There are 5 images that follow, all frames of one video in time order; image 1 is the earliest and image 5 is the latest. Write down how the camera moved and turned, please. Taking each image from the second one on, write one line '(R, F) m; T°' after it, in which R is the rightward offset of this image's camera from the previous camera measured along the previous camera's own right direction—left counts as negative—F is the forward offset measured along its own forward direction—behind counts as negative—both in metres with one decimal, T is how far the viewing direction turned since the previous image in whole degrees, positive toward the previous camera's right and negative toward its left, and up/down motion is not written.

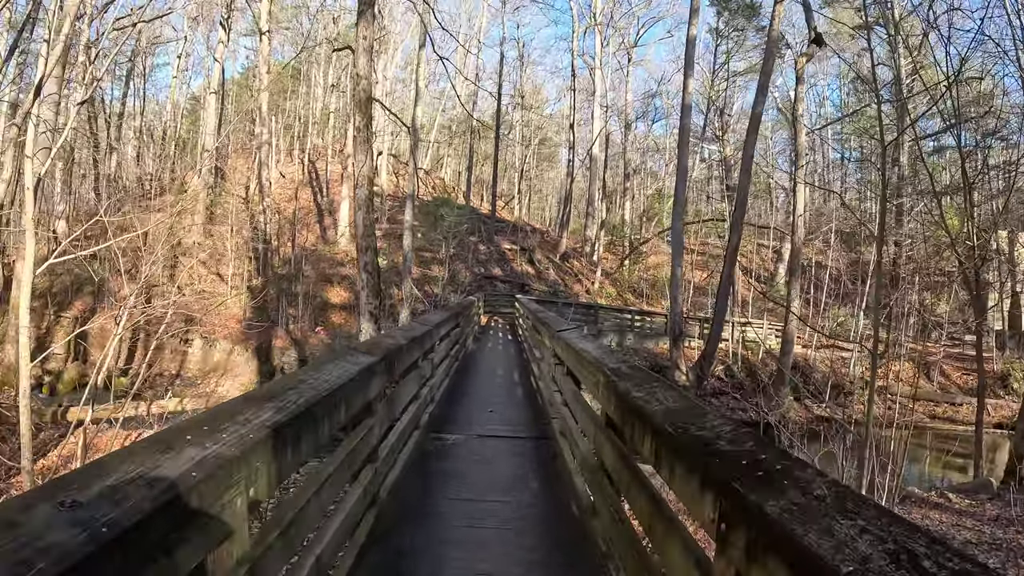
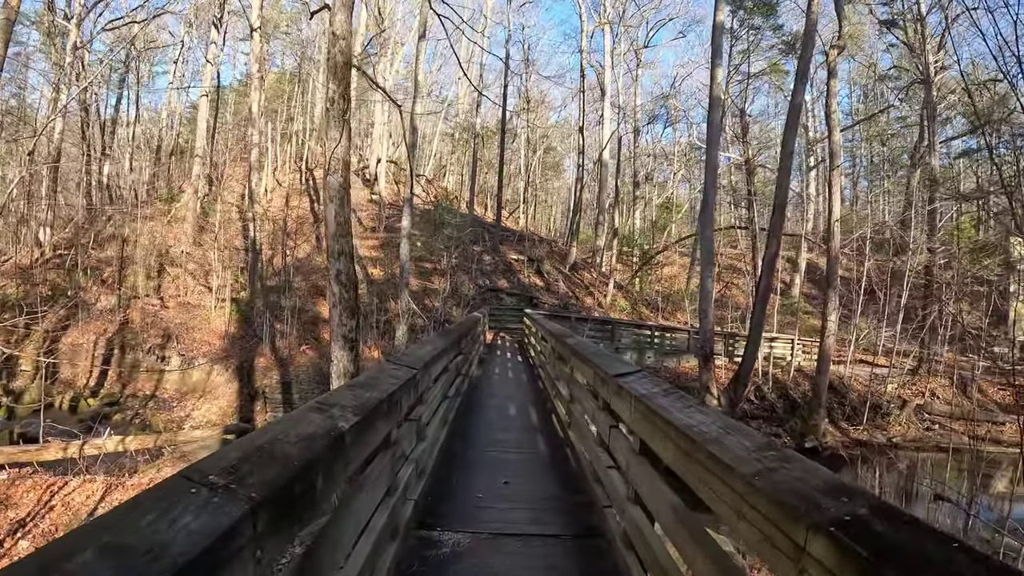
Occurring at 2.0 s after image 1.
(-0.1, +1.5) m; 0°
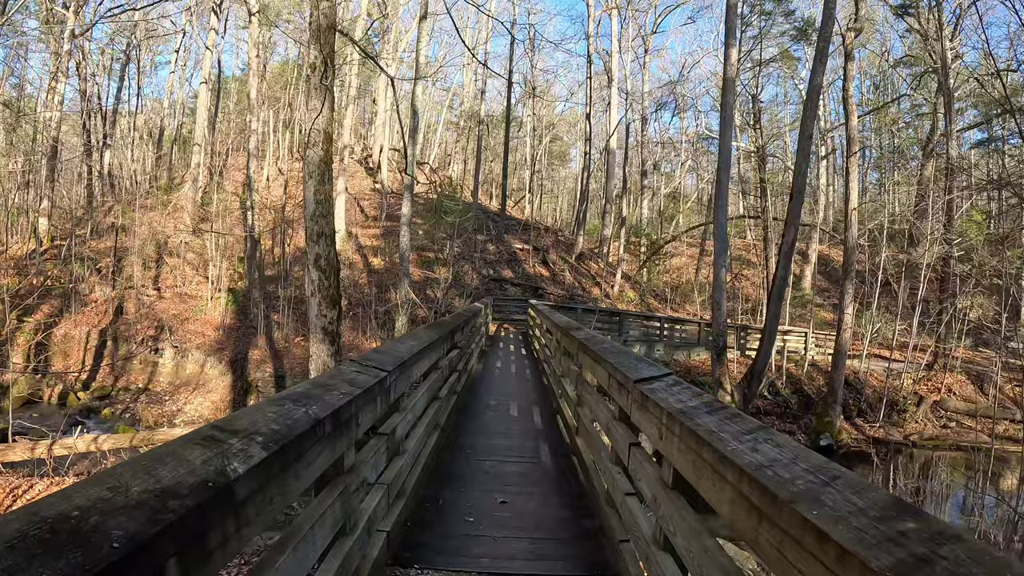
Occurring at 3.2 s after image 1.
(0.0, +0.5) m; -1°
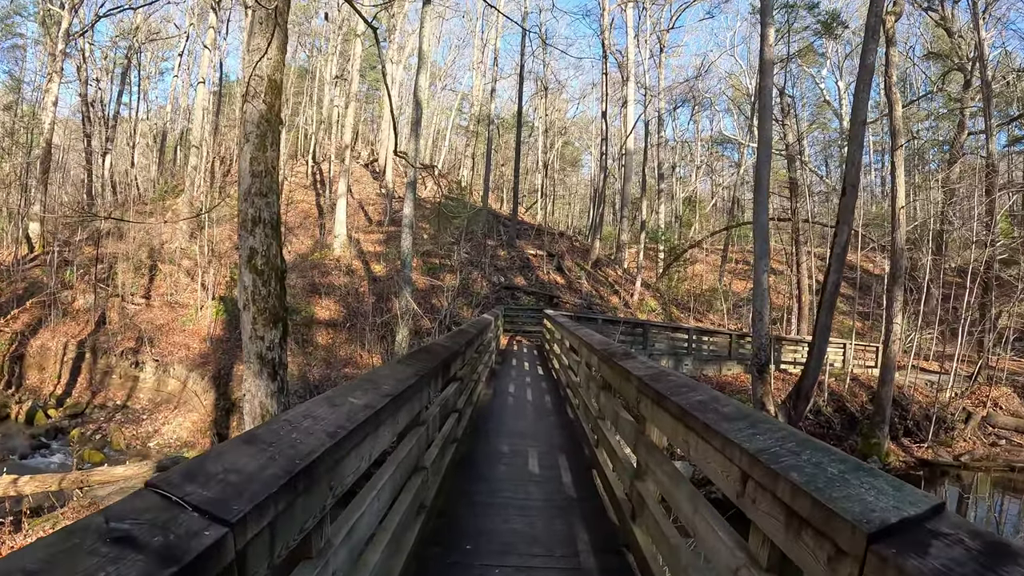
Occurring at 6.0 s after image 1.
(-0.1, +1.3) m; -1°
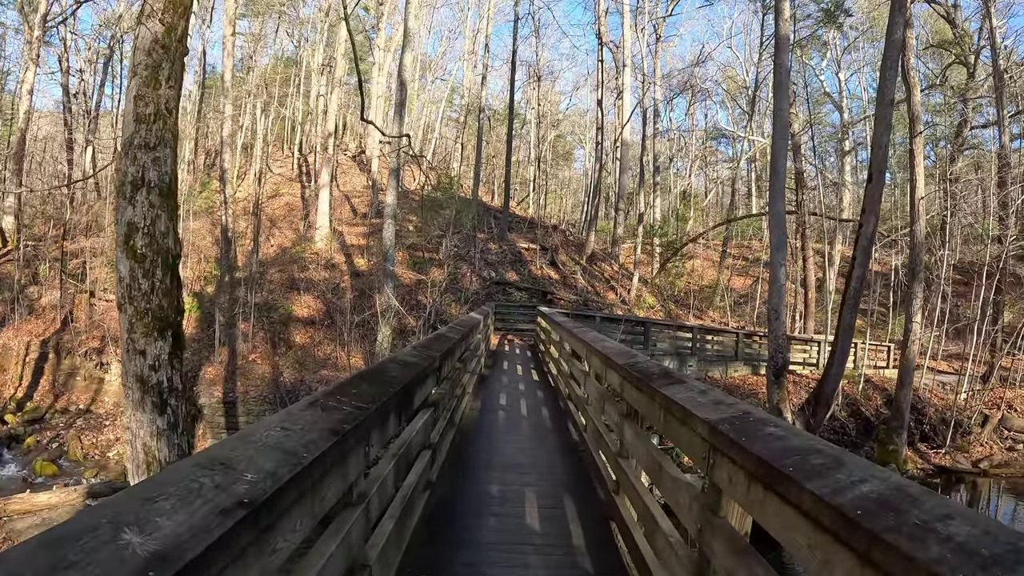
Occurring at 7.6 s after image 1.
(0.0, +0.9) m; +1°
